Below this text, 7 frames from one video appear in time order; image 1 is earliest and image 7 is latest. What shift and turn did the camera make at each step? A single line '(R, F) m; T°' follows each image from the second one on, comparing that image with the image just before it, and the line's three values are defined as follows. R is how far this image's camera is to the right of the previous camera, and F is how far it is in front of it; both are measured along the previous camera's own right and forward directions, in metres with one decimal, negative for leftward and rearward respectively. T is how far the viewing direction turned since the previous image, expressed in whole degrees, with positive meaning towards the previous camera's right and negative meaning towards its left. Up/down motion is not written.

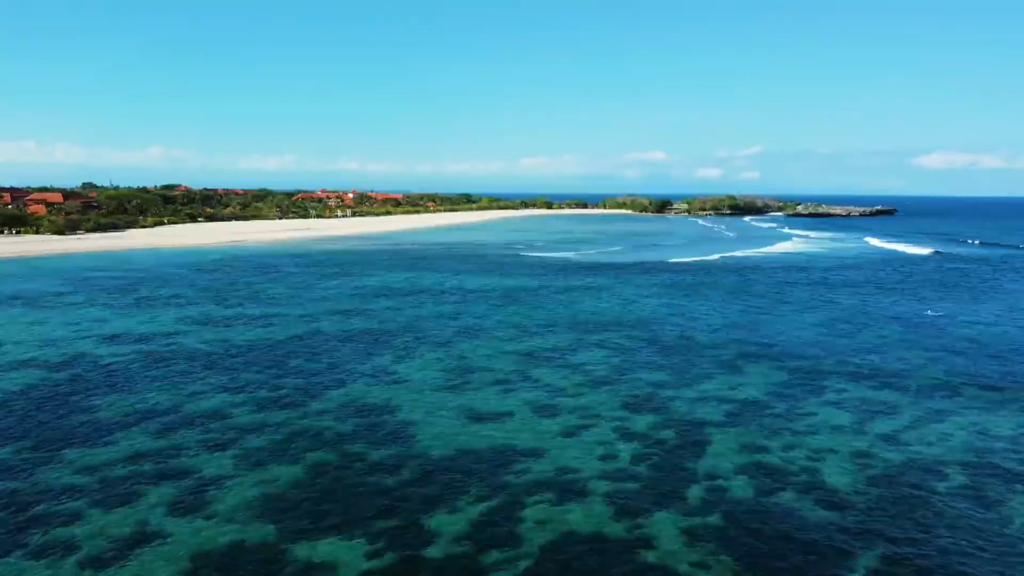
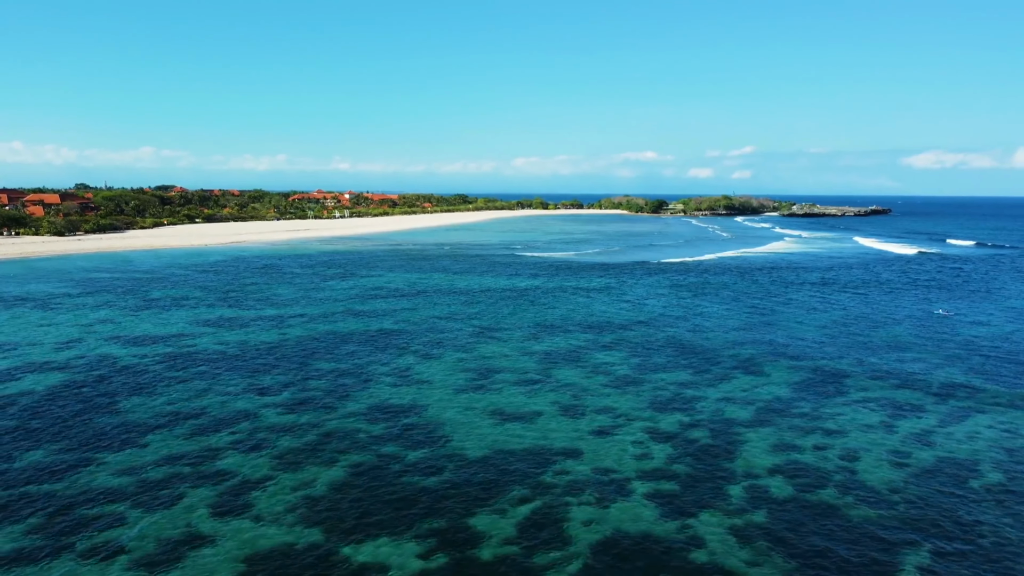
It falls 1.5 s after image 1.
(-0.9, 0.0) m; 0°
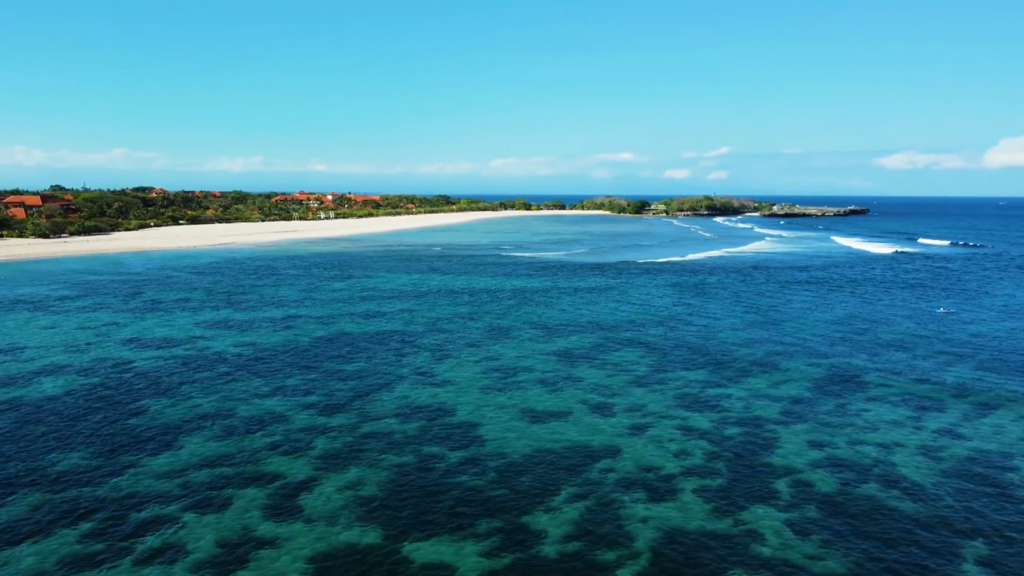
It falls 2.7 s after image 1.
(-1.3, 0.0) m; +1°
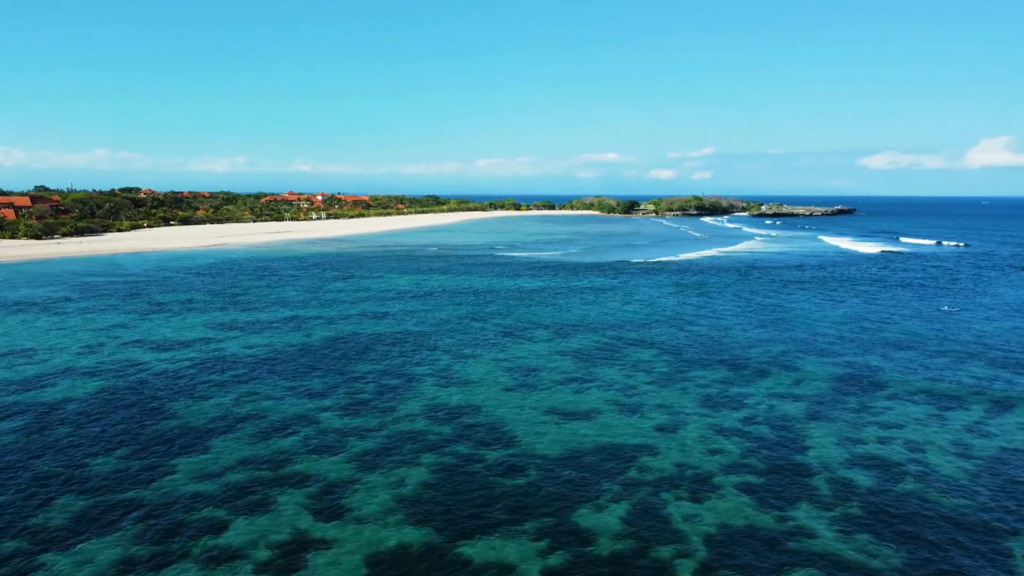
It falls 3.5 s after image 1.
(-1.0, 0.0) m; +1°
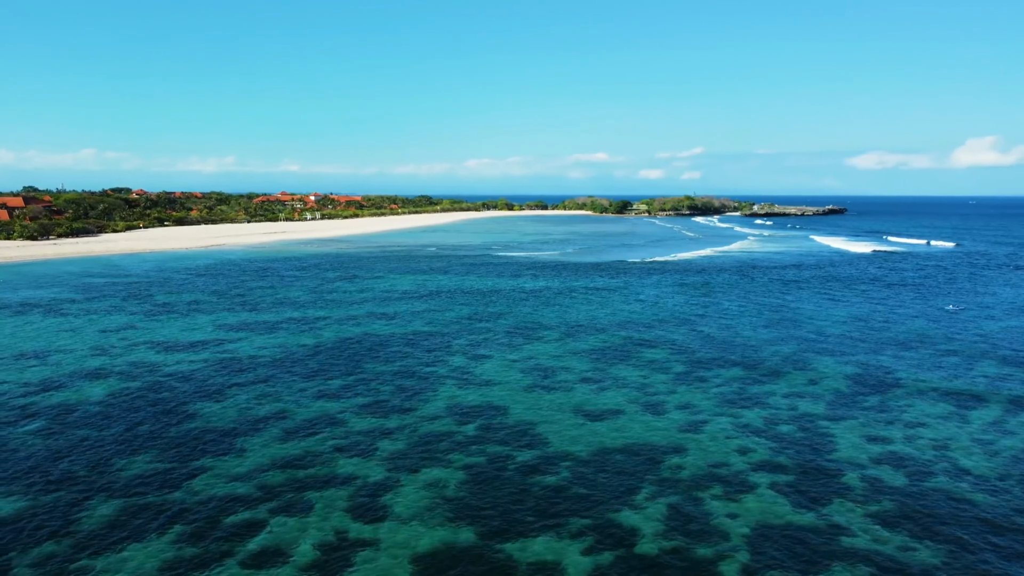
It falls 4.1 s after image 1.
(-0.9, 0.0) m; +1°
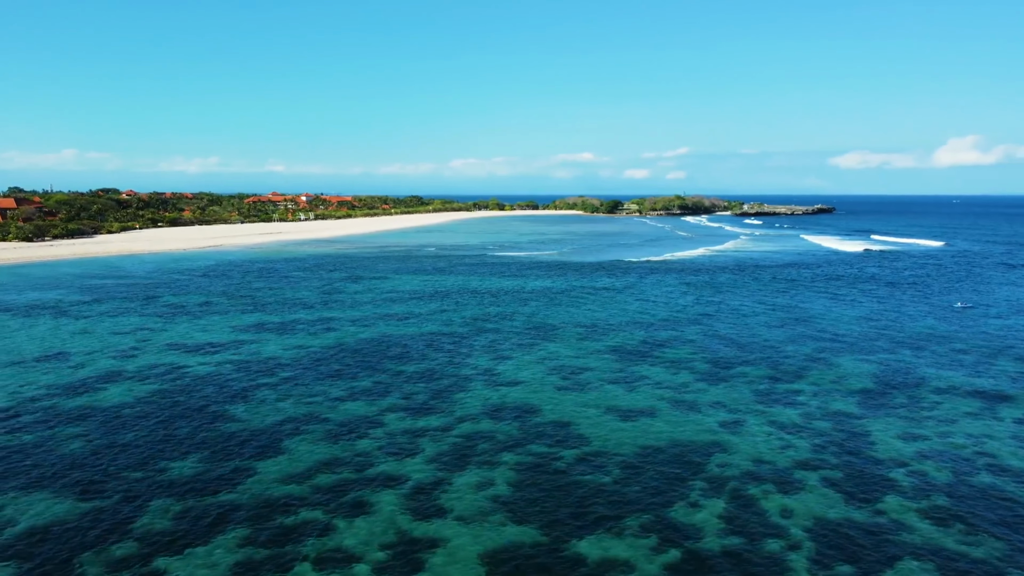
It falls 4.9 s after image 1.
(-1.2, -0.1) m; +1°
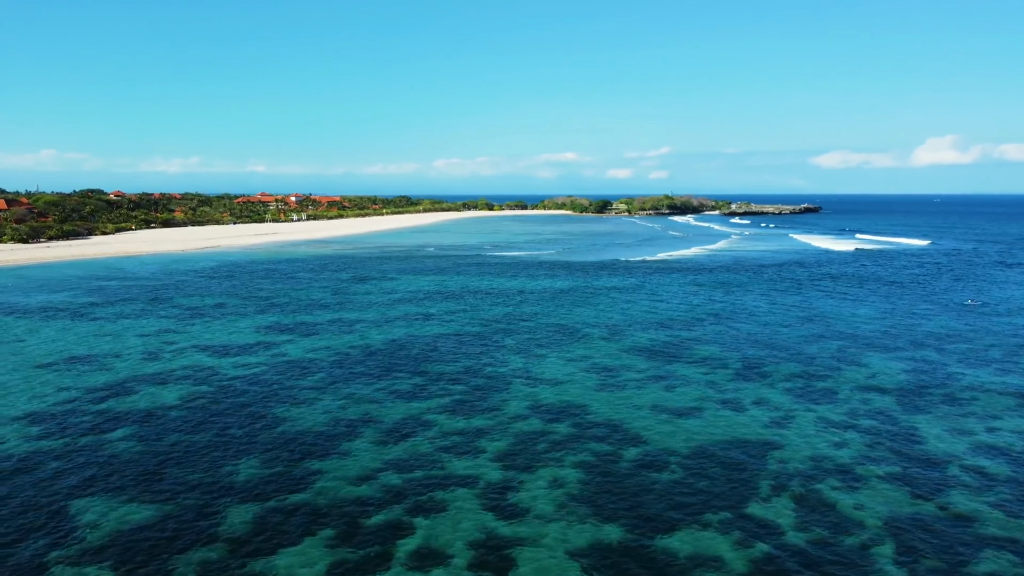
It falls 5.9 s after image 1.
(-1.6, 0.0) m; +1°
